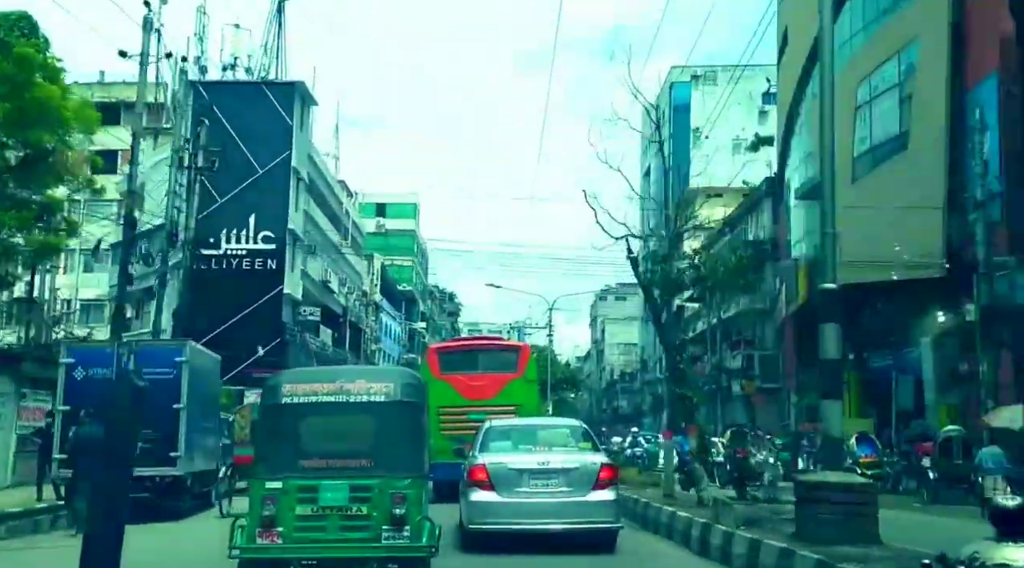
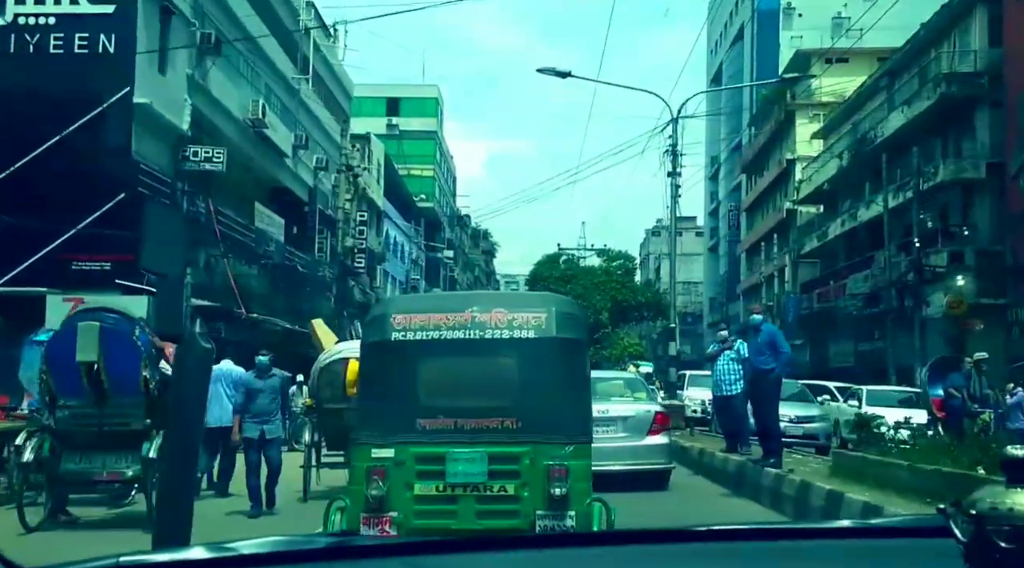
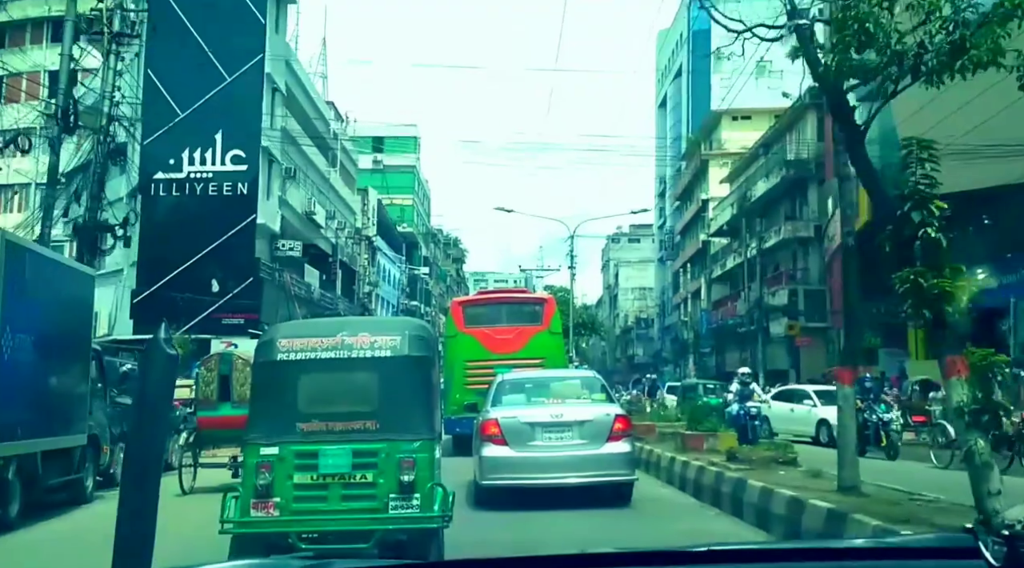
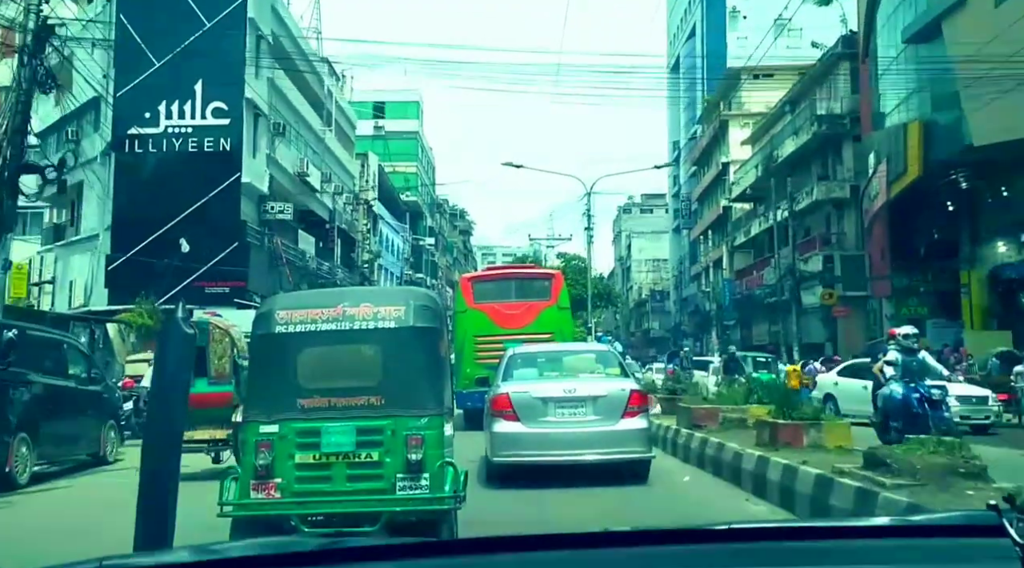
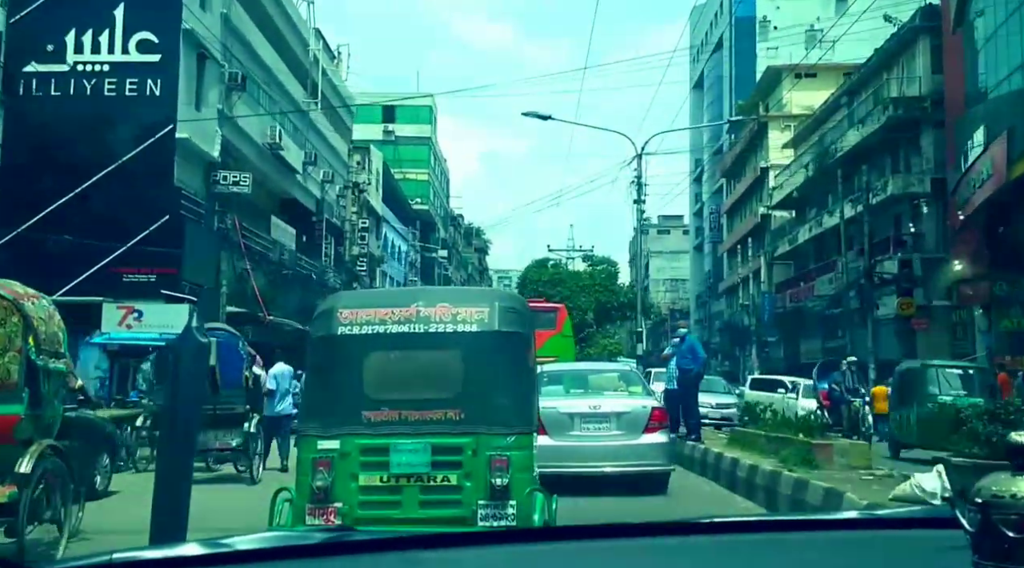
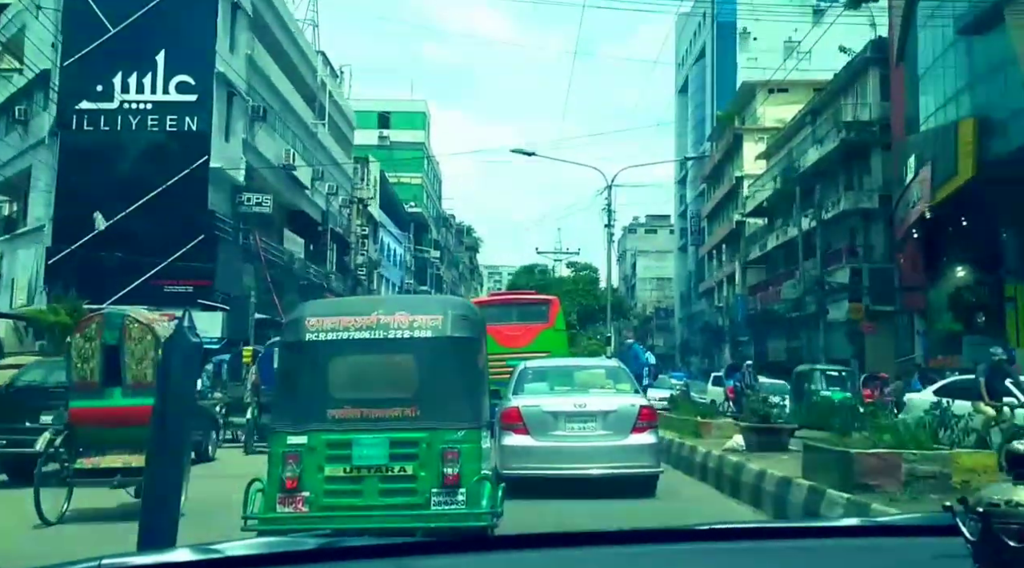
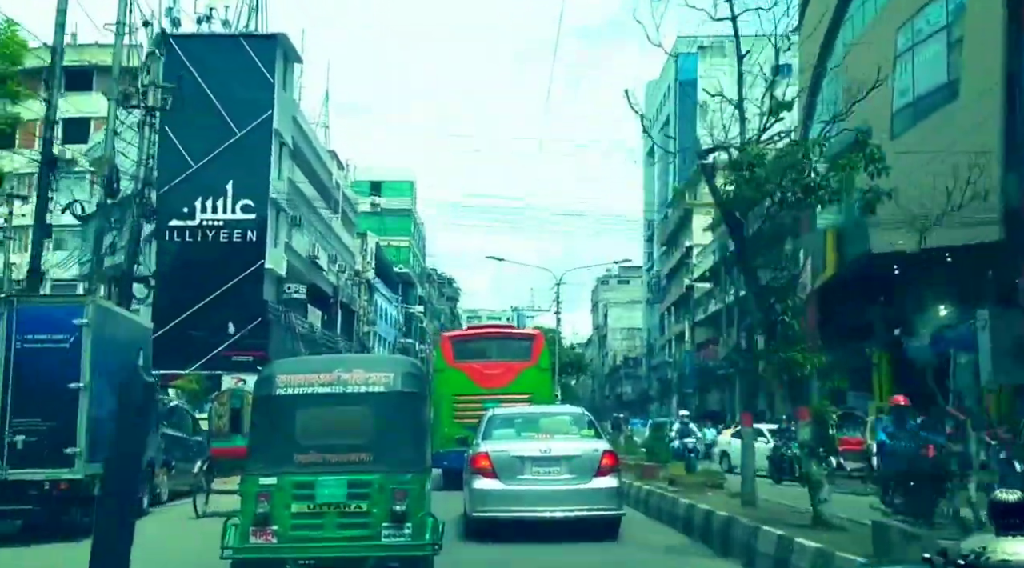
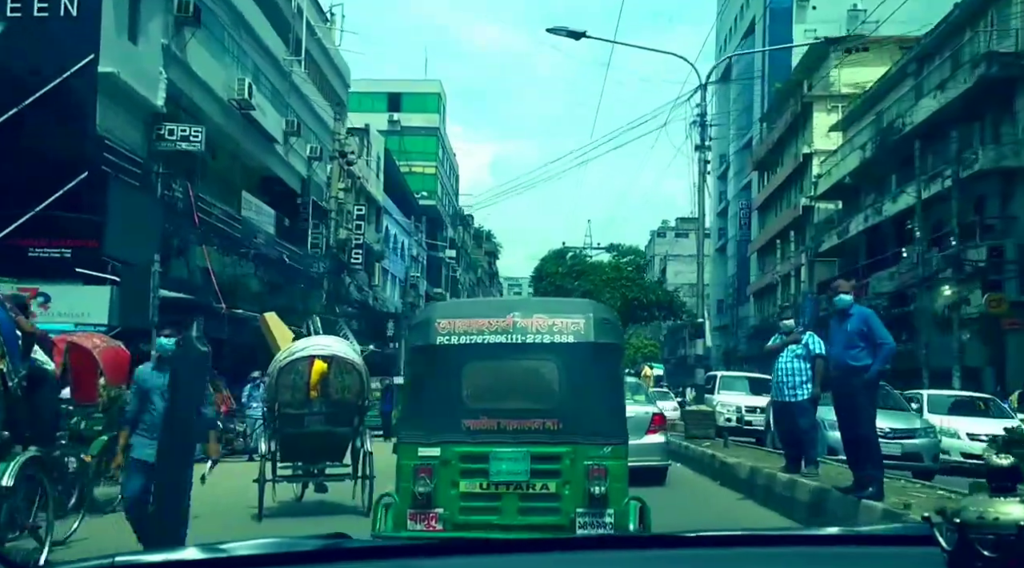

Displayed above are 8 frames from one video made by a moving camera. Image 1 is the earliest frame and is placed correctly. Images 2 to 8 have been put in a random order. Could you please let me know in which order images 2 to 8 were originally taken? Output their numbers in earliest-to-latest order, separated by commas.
7, 3, 4, 6, 5, 2, 8
